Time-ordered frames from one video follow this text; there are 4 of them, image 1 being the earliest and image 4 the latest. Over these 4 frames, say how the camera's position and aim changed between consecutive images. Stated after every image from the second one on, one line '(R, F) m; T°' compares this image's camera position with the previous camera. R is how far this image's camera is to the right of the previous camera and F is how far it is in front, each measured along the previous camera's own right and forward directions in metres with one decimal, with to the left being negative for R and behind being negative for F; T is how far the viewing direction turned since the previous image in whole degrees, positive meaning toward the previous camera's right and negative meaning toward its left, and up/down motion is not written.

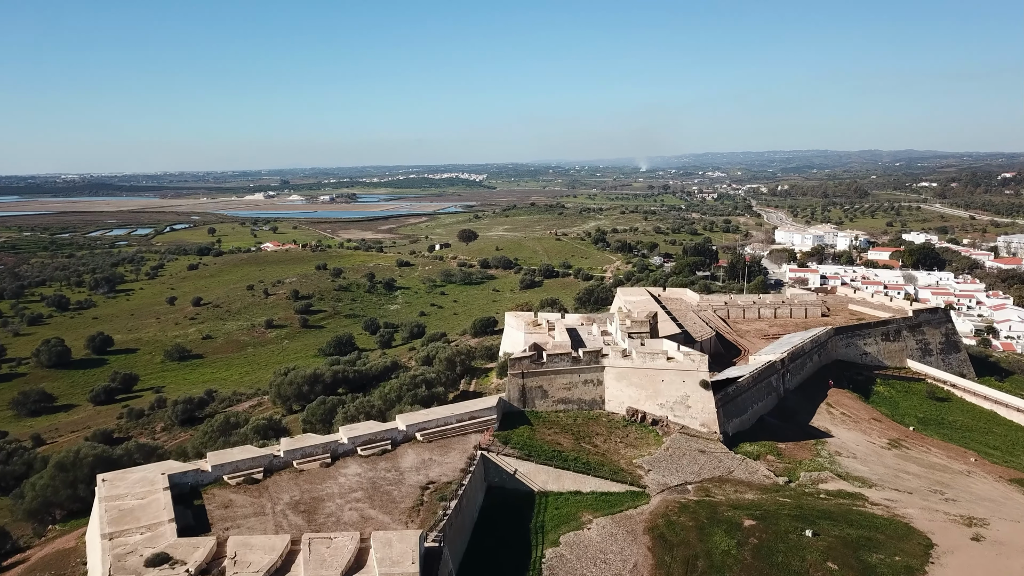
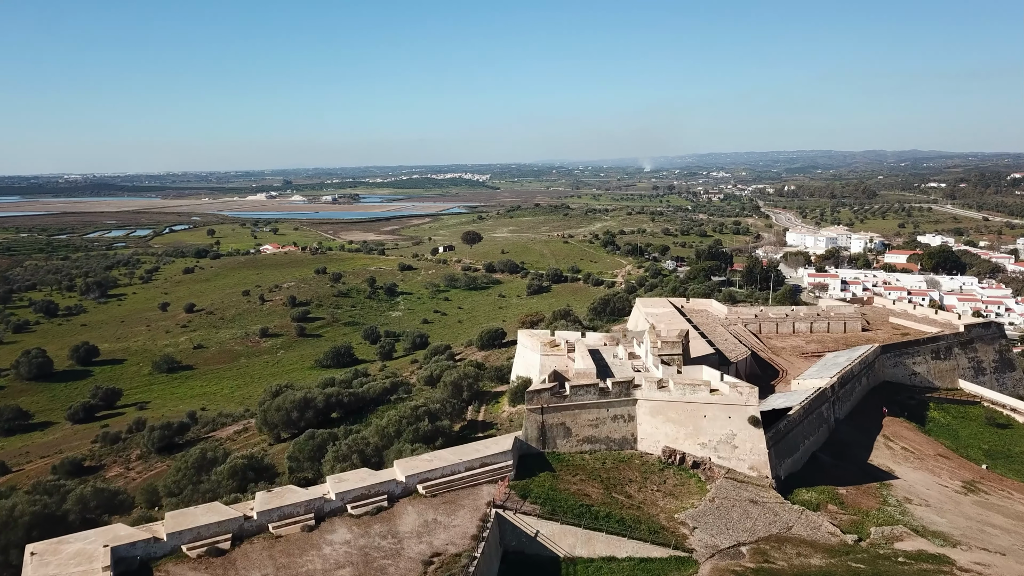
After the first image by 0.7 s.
(-0.3, +3.0) m; 0°
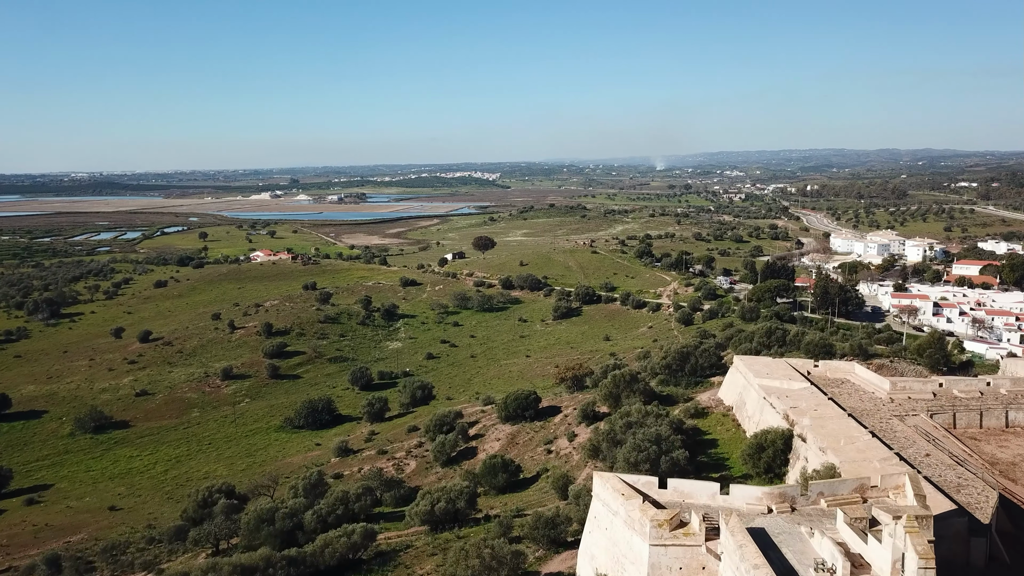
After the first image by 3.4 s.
(-1.0, +11.9) m; -1°
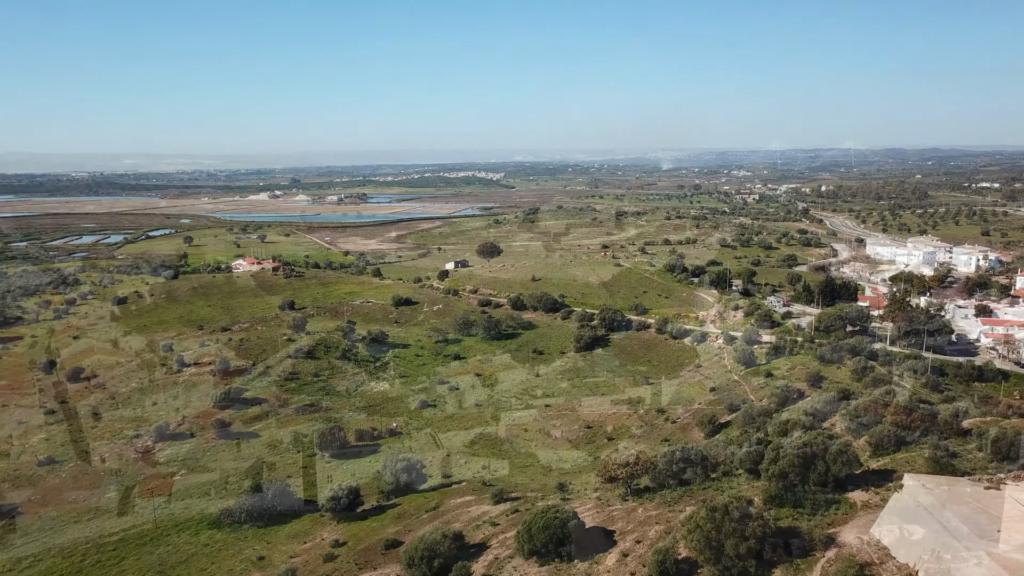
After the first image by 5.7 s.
(-0.6, +10.1) m; 0°
